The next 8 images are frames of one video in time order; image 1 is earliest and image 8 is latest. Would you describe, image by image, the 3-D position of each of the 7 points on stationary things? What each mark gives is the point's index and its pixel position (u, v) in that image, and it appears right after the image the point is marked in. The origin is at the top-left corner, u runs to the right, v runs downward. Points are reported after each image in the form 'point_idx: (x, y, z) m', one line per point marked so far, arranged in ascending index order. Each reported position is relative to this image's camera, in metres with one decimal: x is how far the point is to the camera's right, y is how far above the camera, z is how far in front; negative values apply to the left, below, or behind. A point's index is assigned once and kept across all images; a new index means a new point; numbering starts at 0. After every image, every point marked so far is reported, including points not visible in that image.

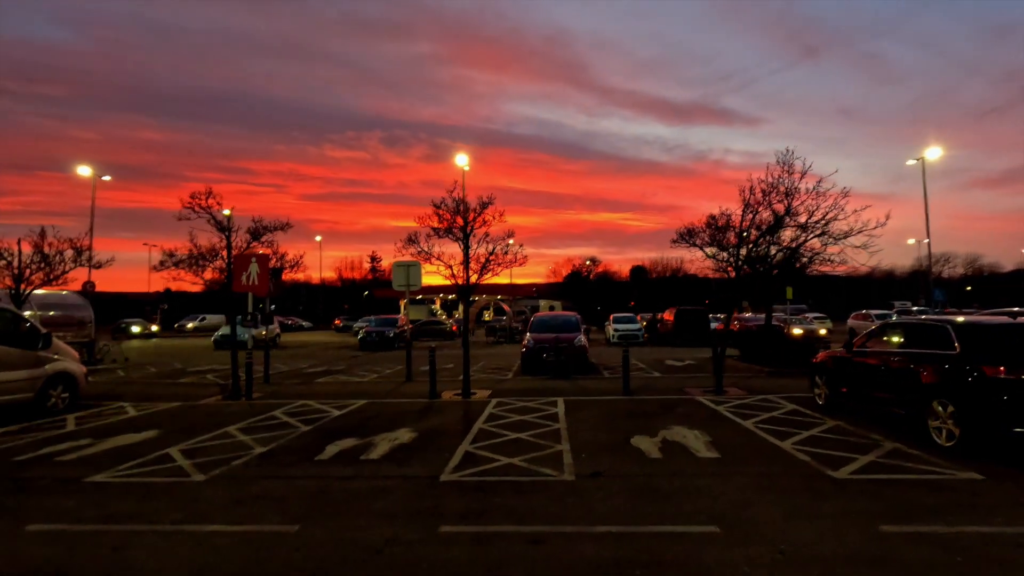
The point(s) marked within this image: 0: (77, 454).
0: (-7.2, -2.7, +8.9) m
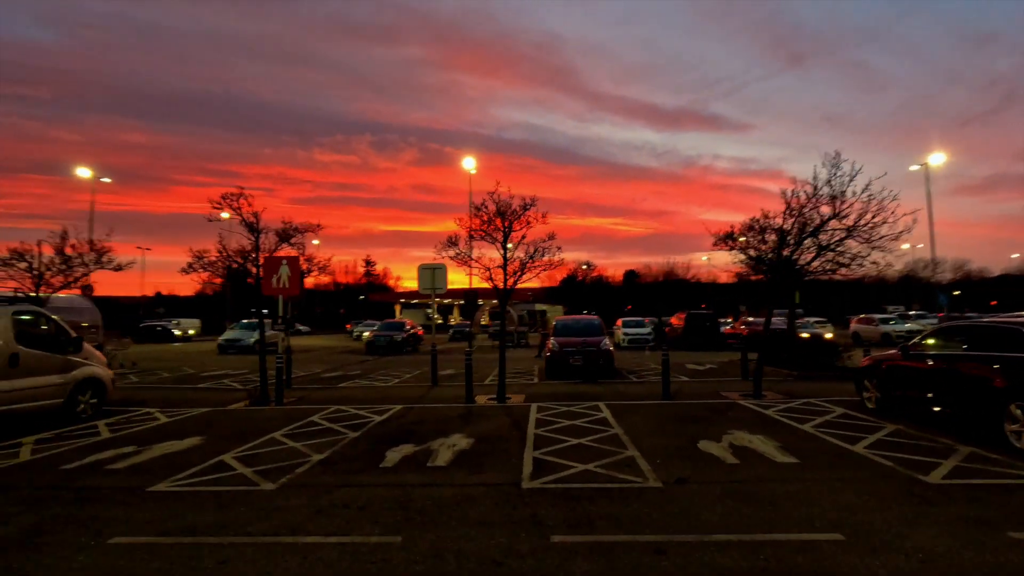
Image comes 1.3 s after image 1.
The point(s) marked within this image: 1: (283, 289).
0: (-6.1, -2.8, +8.6) m
1: (-6.0, 0.0, +14.2) m
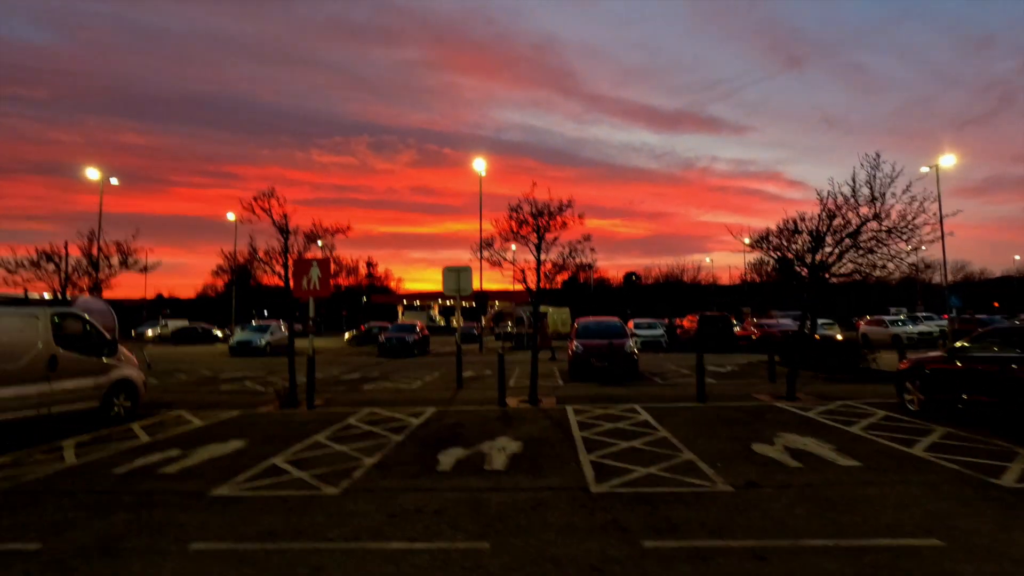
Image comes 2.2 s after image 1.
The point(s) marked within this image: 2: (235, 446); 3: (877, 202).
0: (-5.3, -2.8, +8.5) m
1: (-5.2, -0.1, +14.1) m
2: (-5.0, -2.8, +9.8) m
3: (+7.8, +1.9, +11.6) m
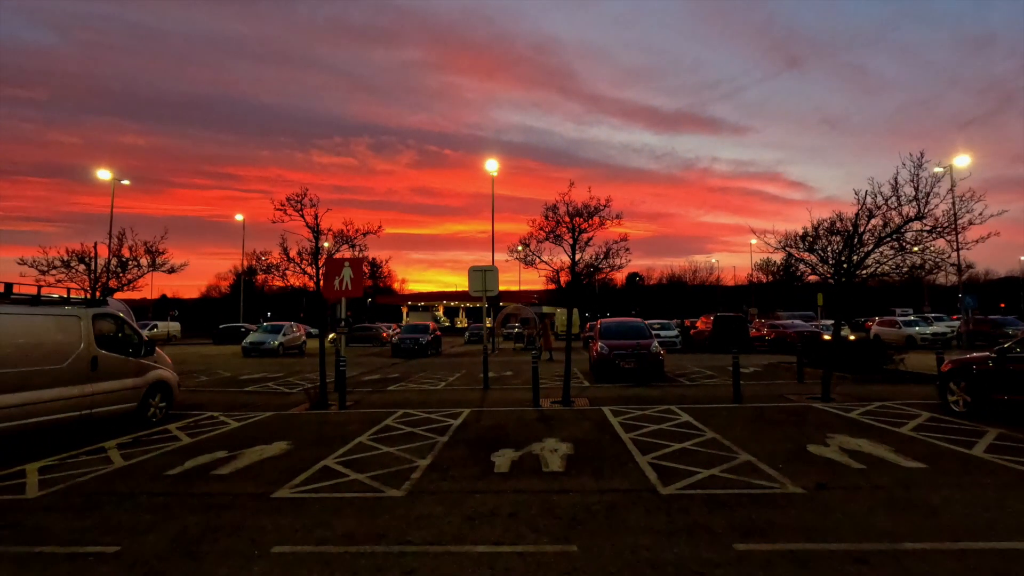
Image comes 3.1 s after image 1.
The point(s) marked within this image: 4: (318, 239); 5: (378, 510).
0: (-4.4, -2.8, +8.5) m
1: (-4.3, -0.1, +14.1) m
2: (-4.2, -2.9, +9.7) m
3: (+8.7, +1.9, +11.5) m
4: (-5.3, +1.3, +14.7) m
5: (-1.6, -2.6, +6.3) m
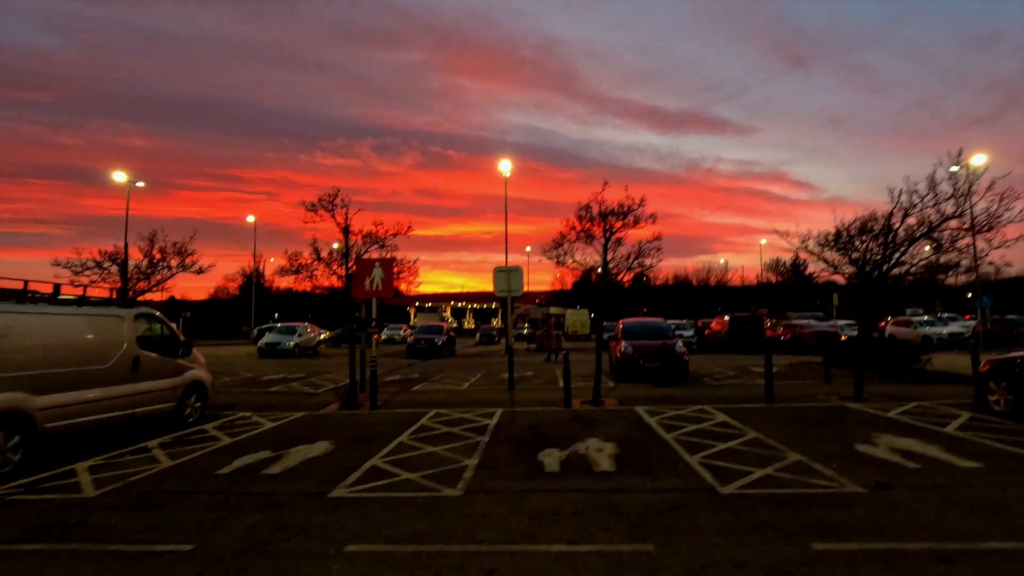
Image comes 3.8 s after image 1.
0: (-3.7, -2.8, +8.5) m
1: (-3.6, -0.1, +14.1) m
2: (-3.4, -2.9, +9.7) m
3: (+9.5, +1.9, +11.4) m
4: (-4.5, +1.3, +14.7) m
5: (-0.9, -2.6, +6.3) m
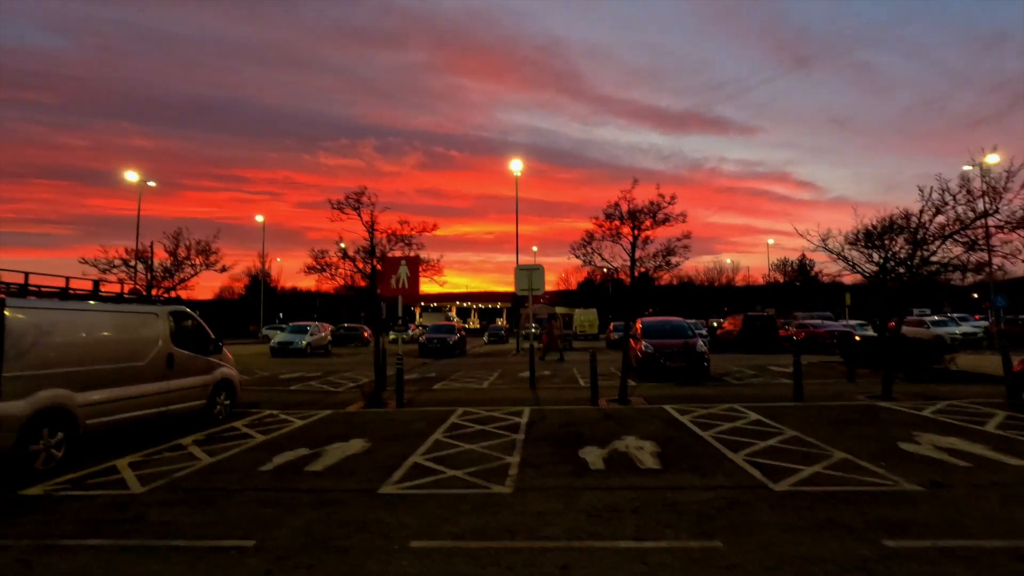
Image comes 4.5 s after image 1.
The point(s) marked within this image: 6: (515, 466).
0: (-3.0, -2.8, +8.5) m
1: (-2.9, 0.0, +14.1) m
2: (-2.8, -2.8, +9.7) m
3: (+10.1, +1.9, +11.4) m
4: (-3.8, +1.4, +14.7) m
5: (-0.2, -2.6, +6.3) m
6: (0.0, -2.7, +8.1) m
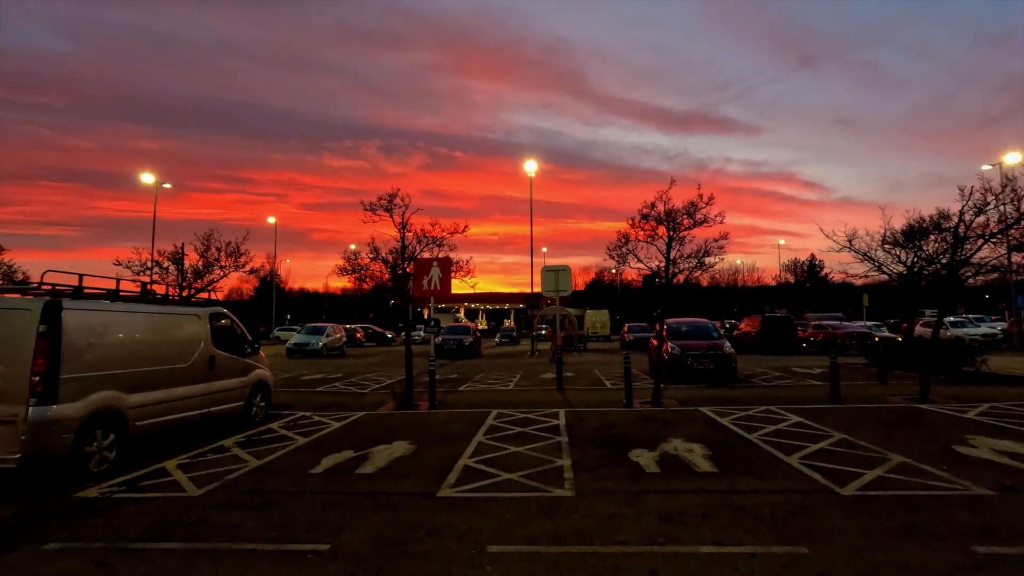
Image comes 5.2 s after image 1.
0: (-2.2, -2.8, +8.4) m
1: (-2.0, -0.1, +14.1) m
2: (-2.0, -2.8, +9.7) m
3: (+10.9, +1.9, +11.2) m
4: (-3.0, +1.3, +14.7) m
5: (+0.6, -2.6, +6.3) m
6: (+0.8, -2.7, +8.0) m
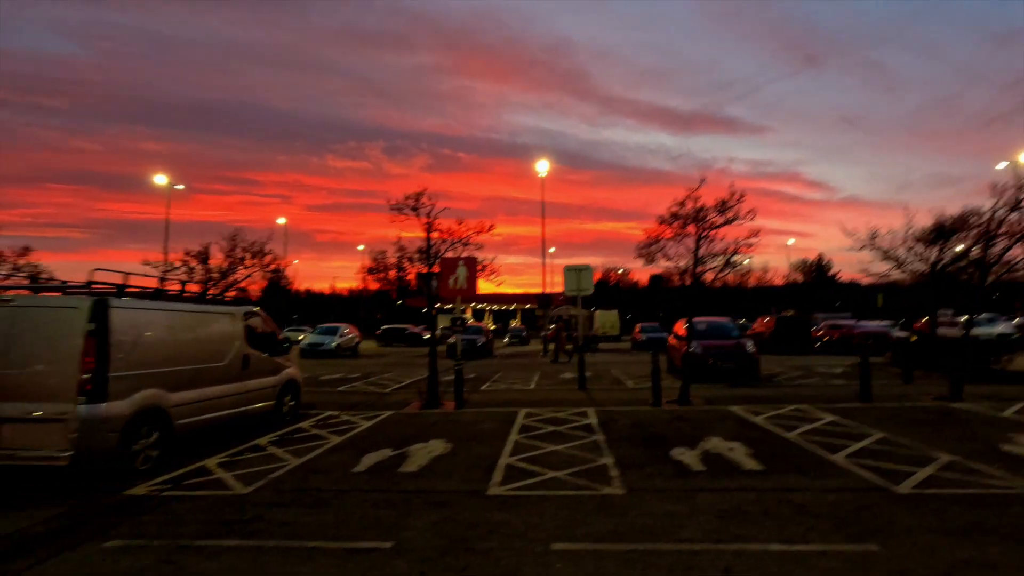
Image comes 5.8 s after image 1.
0: (-1.6, -2.8, +8.4) m
1: (-1.4, -0.1, +14.1) m
2: (-1.3, -2.8, +9.7) m
3: (+11.6, +1.9, +11.1) m
4: (-2.3, +1.4, +14.7) m
5: (+1.2, -2.5, +6.2) m
6: (+1.5, -2.7, +8.0) m
